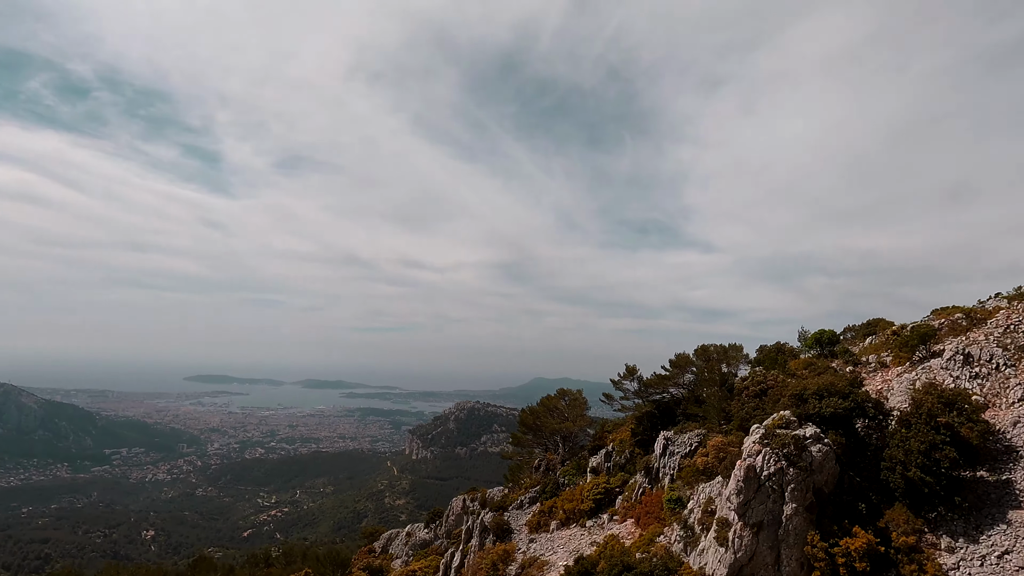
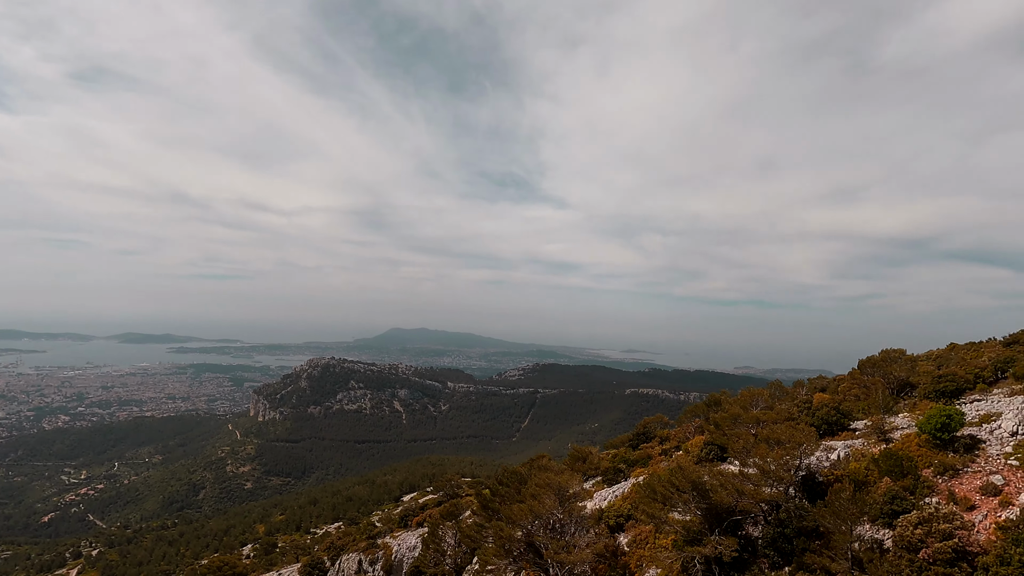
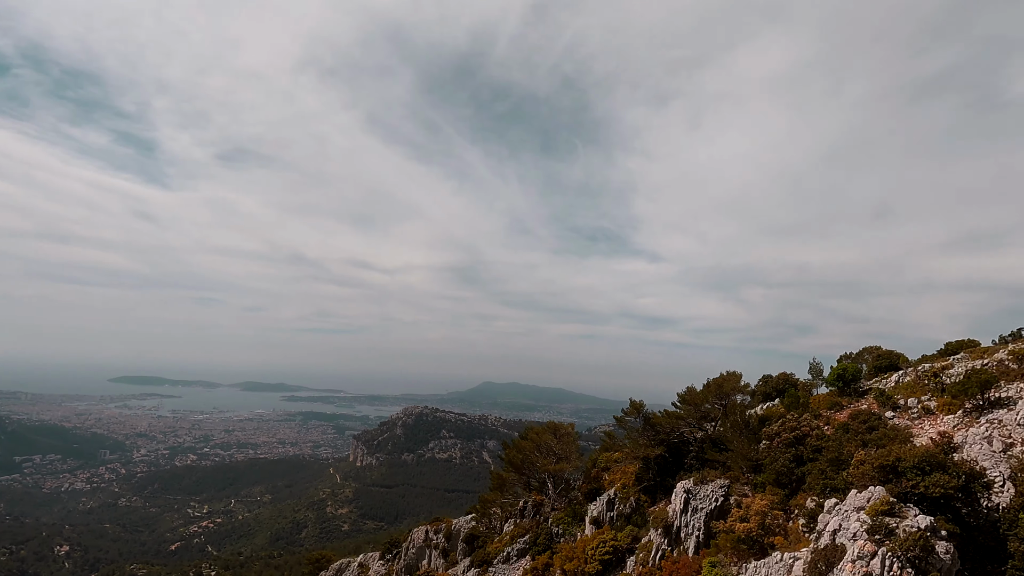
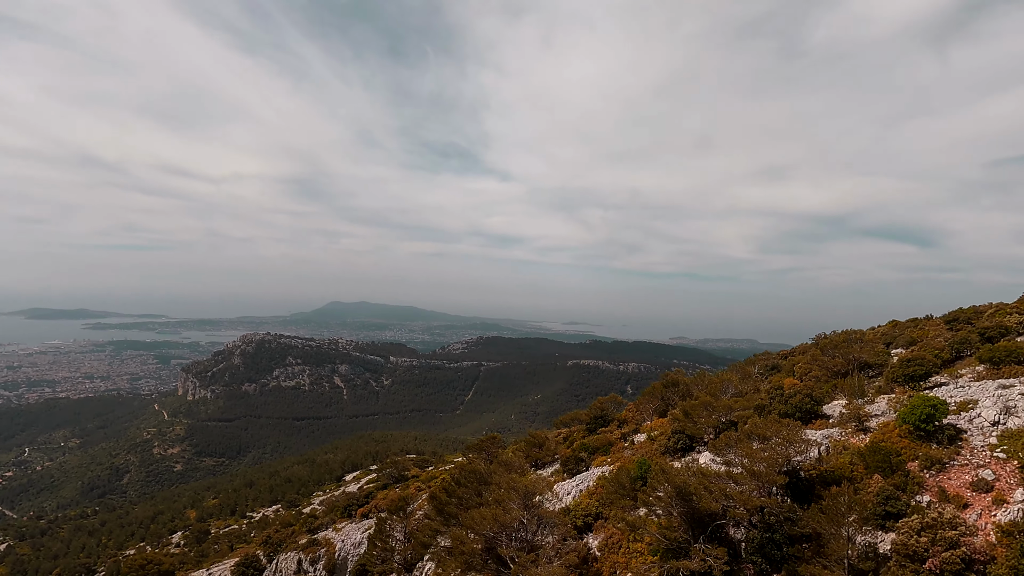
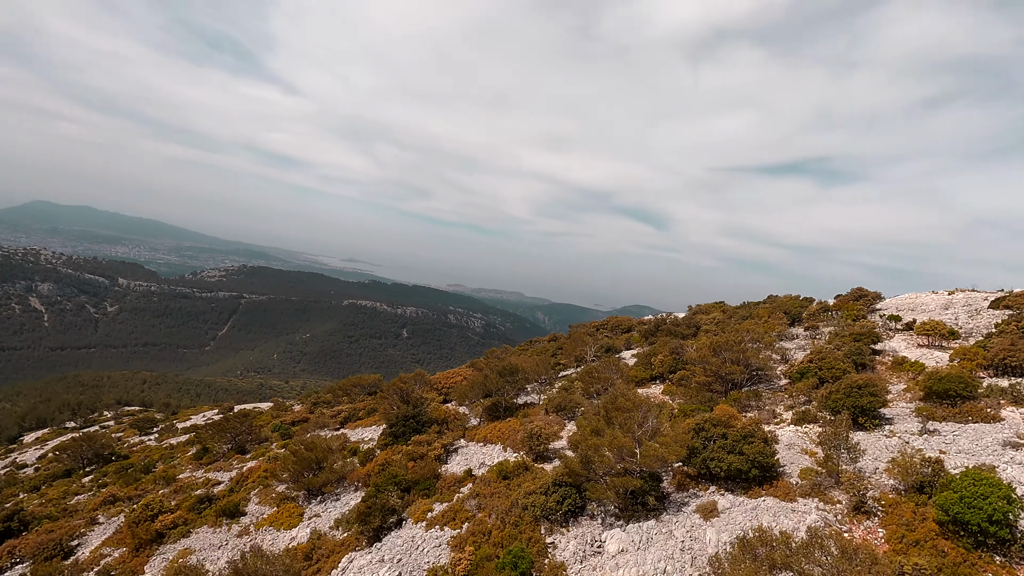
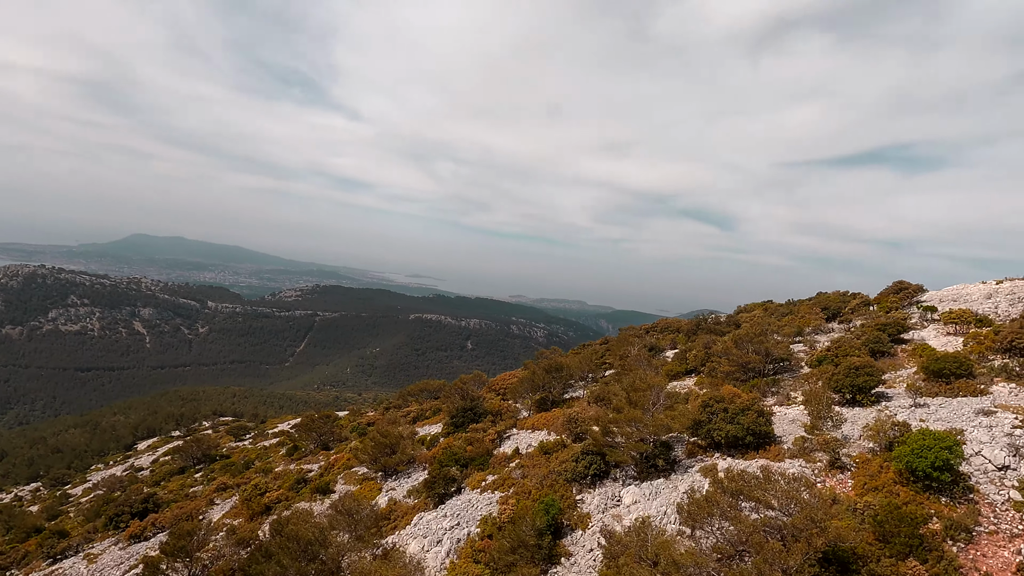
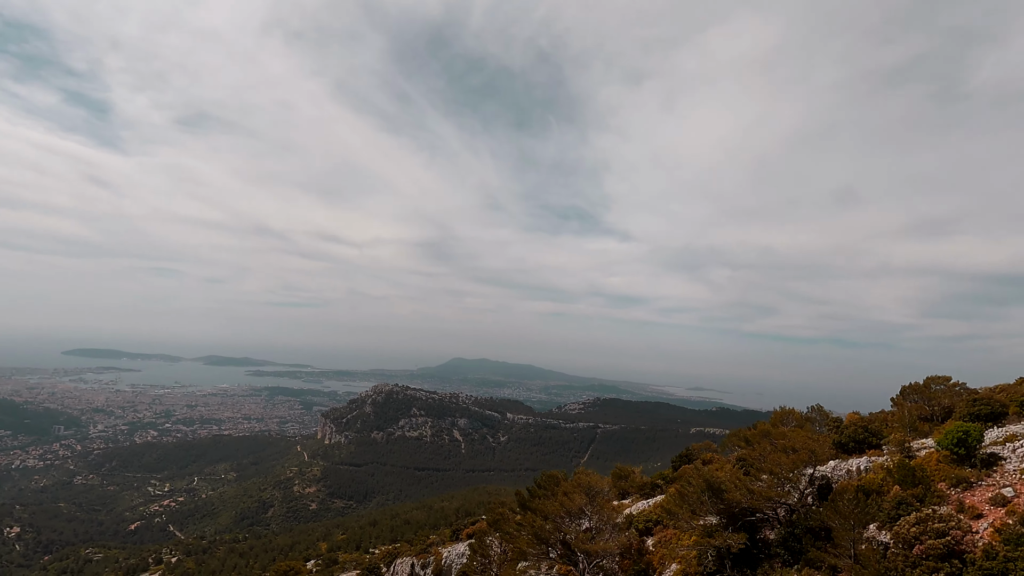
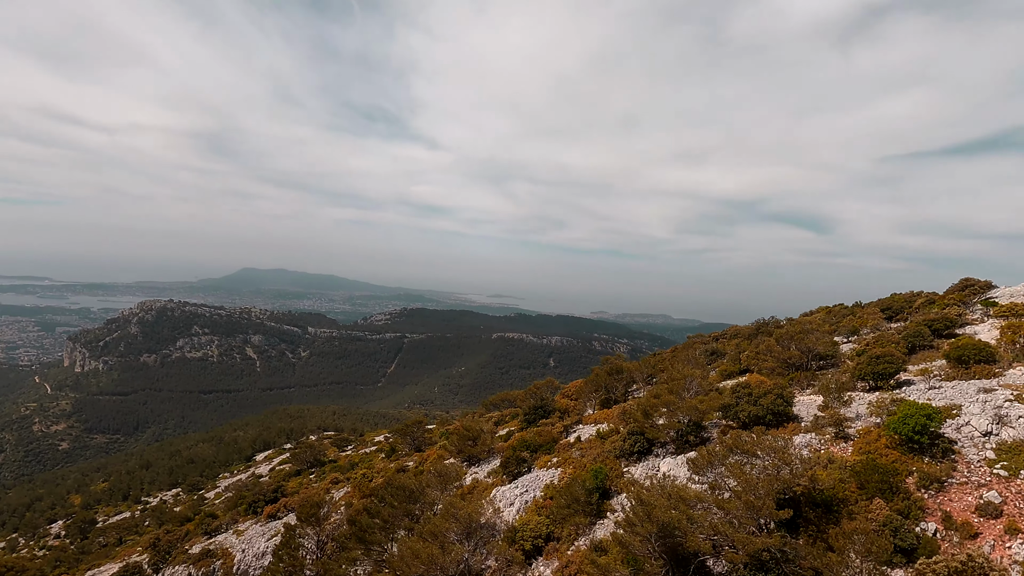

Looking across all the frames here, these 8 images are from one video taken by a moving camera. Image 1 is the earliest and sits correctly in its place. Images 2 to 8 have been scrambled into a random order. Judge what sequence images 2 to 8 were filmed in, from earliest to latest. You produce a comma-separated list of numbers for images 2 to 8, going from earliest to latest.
3, 7, 2, 4, 8, 6, 5
